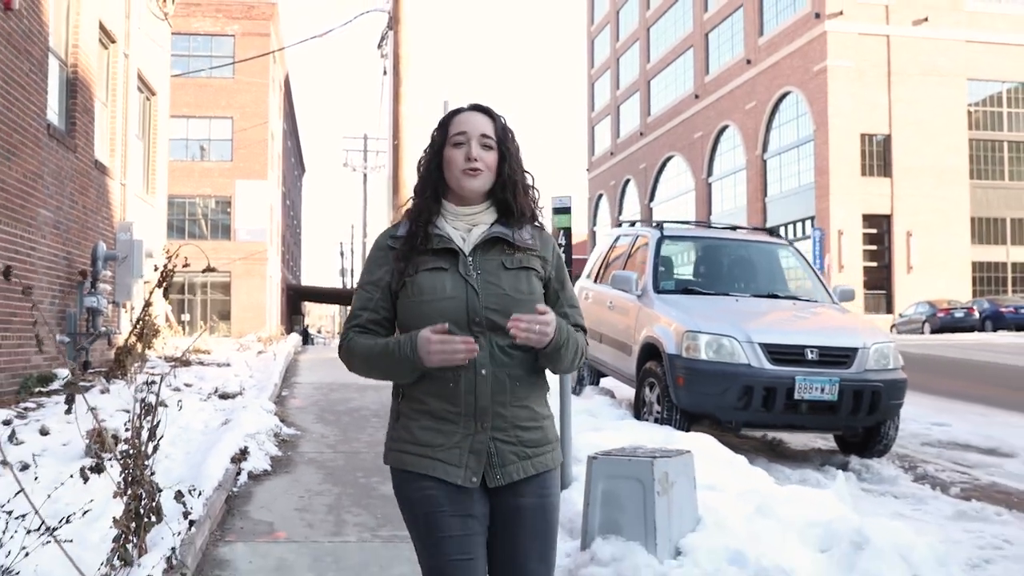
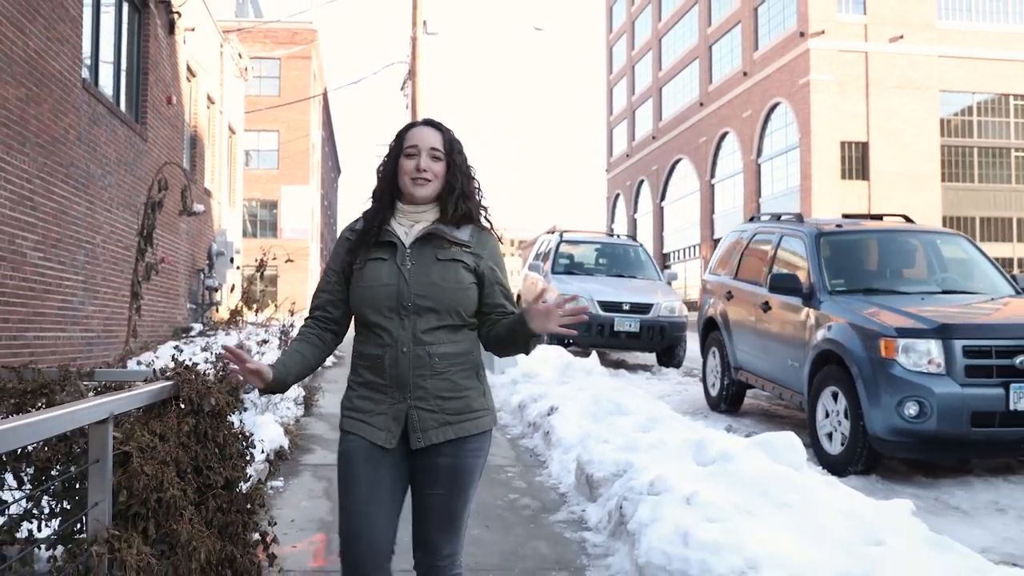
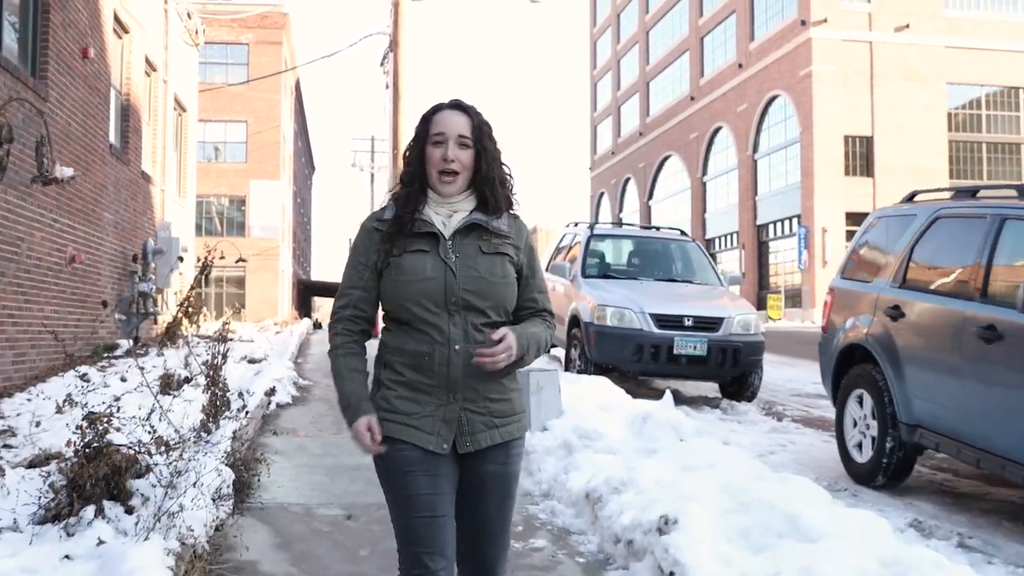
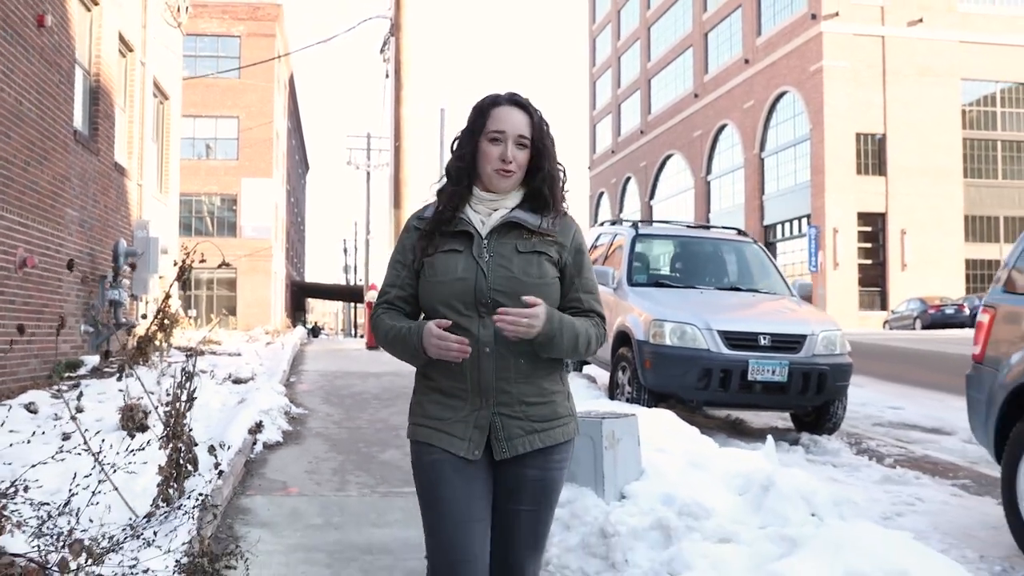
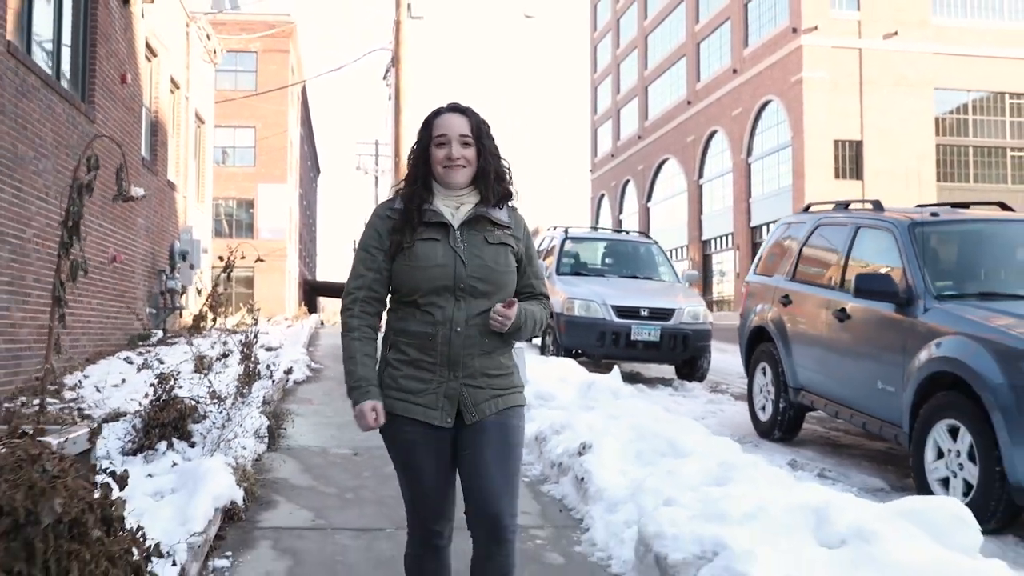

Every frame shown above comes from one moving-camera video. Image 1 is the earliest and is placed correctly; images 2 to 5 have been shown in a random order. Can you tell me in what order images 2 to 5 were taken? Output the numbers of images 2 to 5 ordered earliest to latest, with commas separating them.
4, 3, 5, 2
